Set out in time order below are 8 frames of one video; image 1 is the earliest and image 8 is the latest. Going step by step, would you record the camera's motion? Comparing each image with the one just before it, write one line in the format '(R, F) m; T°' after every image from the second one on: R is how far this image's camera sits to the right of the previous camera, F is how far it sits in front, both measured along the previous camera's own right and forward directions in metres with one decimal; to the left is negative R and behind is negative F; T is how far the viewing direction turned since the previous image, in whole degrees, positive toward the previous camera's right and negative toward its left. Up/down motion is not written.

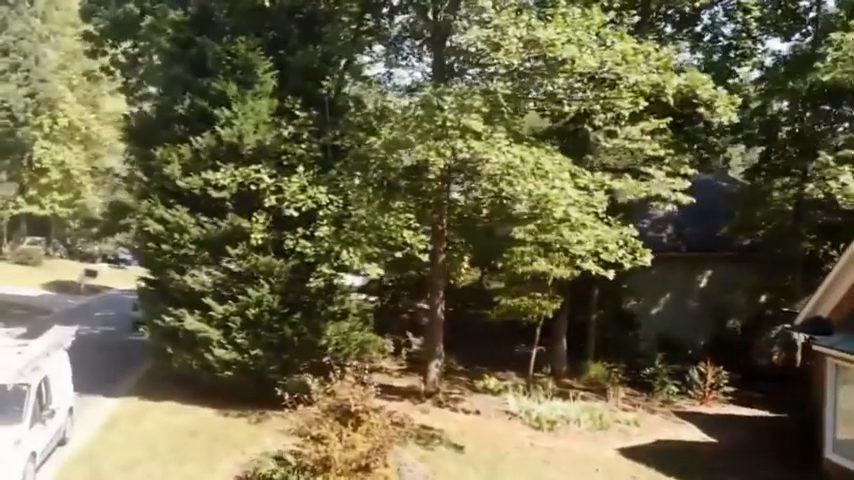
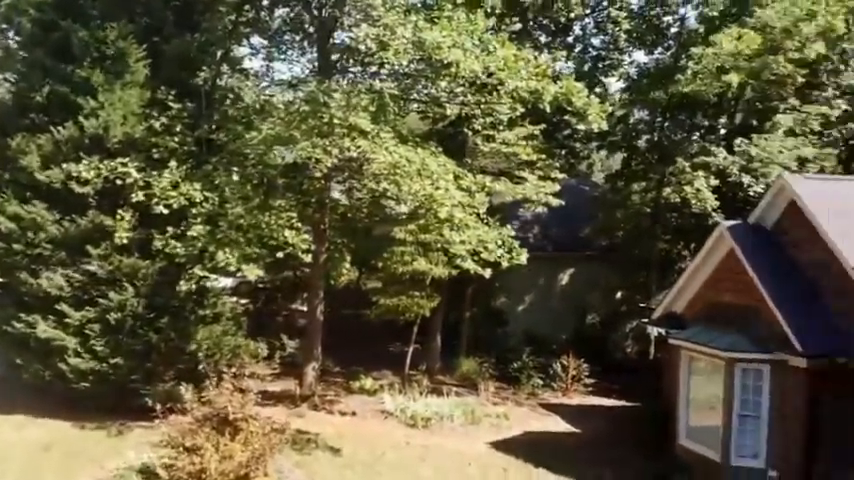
(-0.4, +0.2) m; +11°
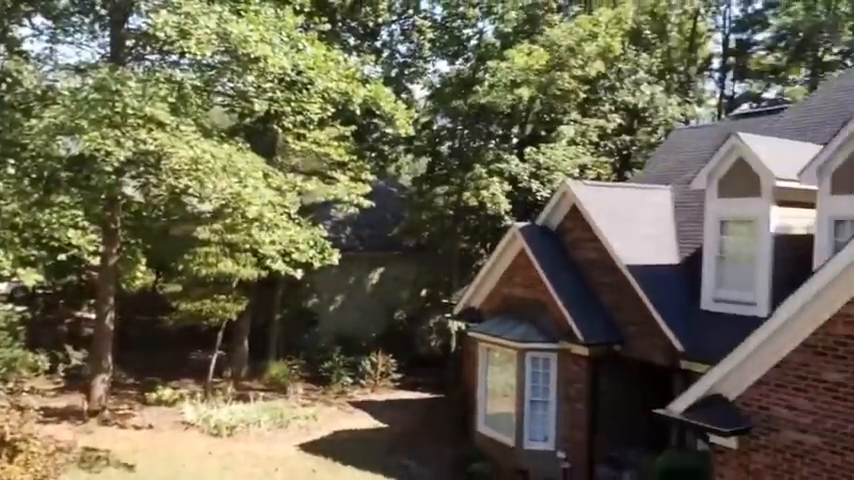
(0.0, -0.1) m; +15°
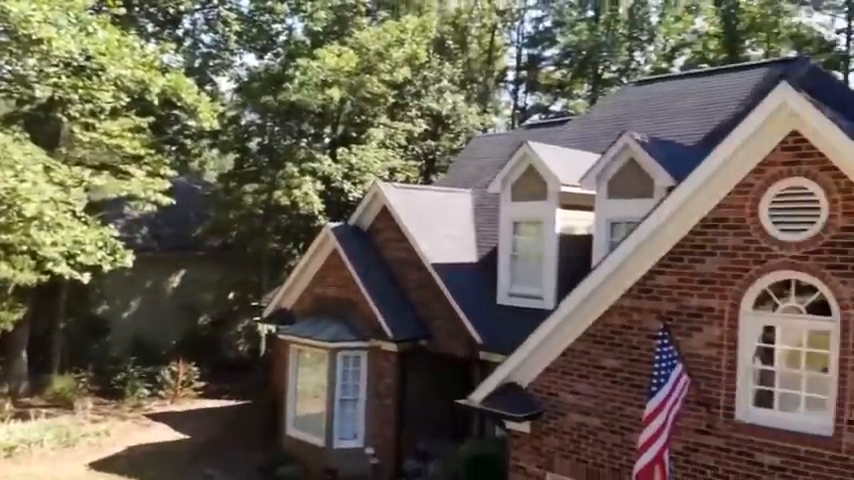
(0.0, 0.0) m; +15°
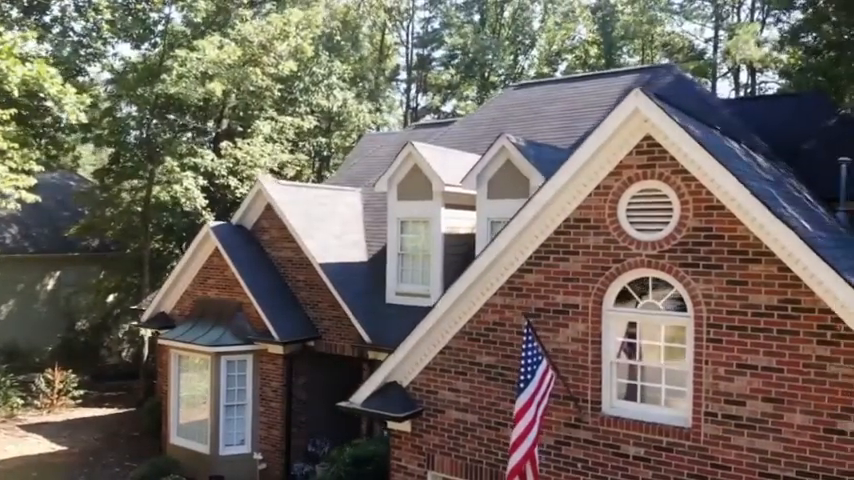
(+0.2, 0.0) m; +8°
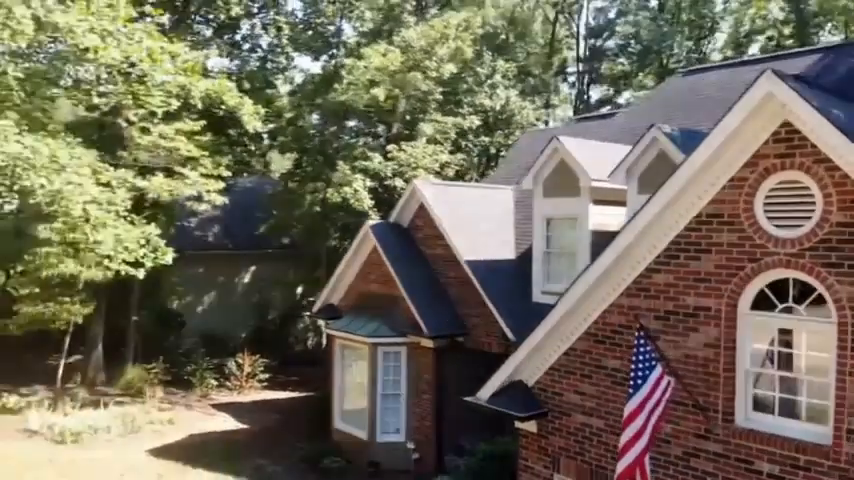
(+0.8, 0.0) m; -15°
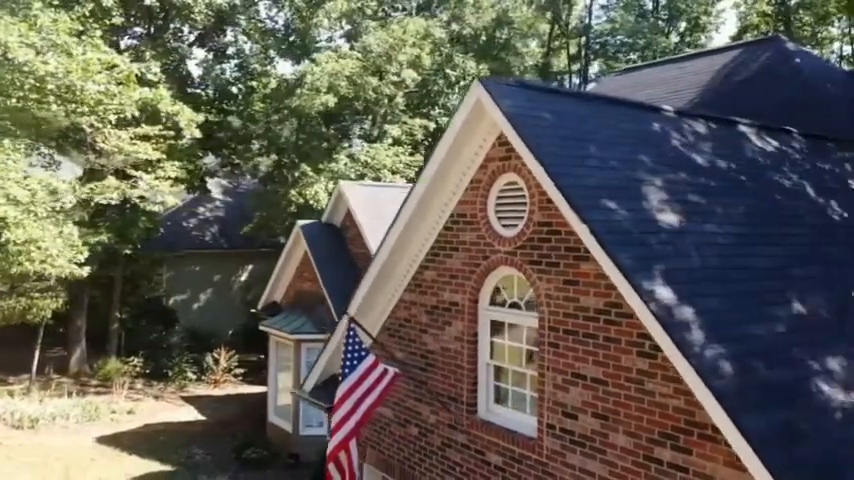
(+3.4, -0.2) m; -5°
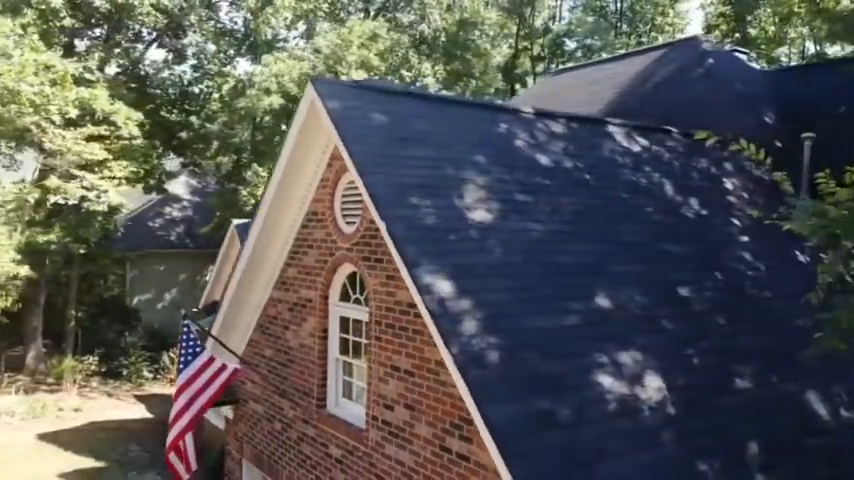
(+1.7, -0.2) m; 0°
